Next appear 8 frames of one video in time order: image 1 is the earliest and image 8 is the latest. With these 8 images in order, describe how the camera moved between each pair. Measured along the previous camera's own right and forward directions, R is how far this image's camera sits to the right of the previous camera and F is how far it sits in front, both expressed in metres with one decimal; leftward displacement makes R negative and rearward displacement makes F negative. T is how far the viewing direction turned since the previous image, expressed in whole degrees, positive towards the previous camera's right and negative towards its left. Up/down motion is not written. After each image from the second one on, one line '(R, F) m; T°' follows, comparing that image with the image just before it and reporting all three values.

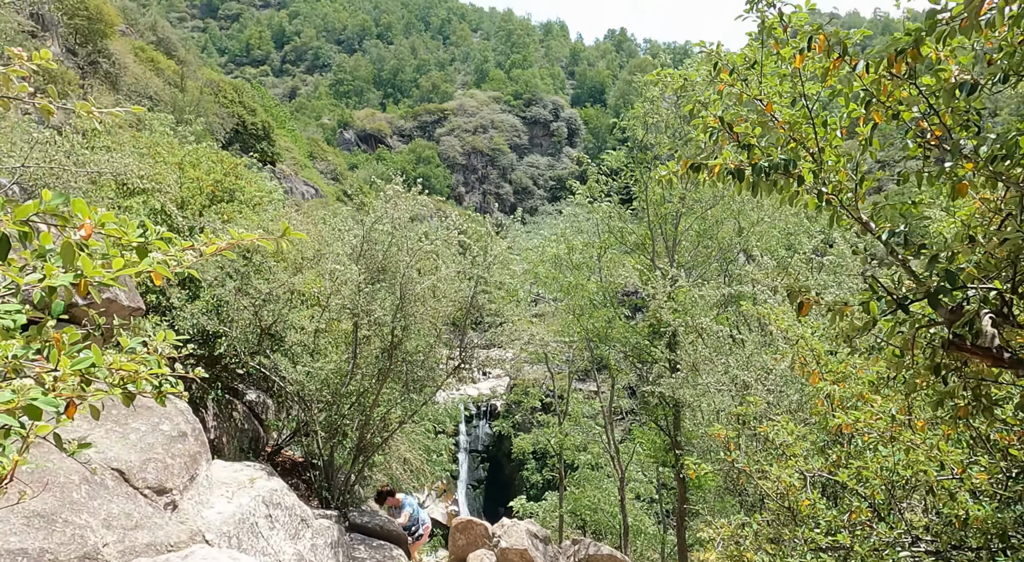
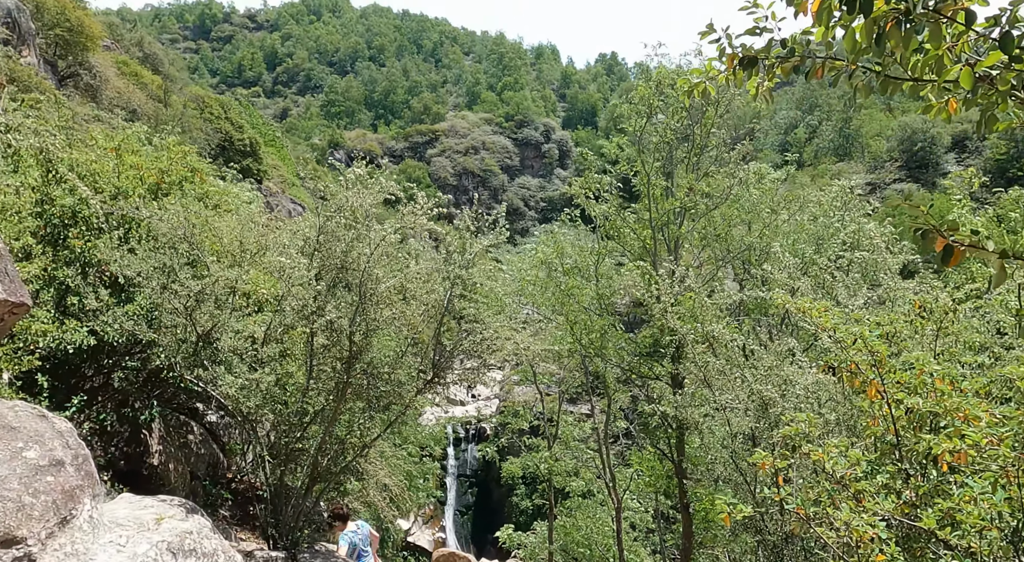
(+0.1, +1.5) m; +1°
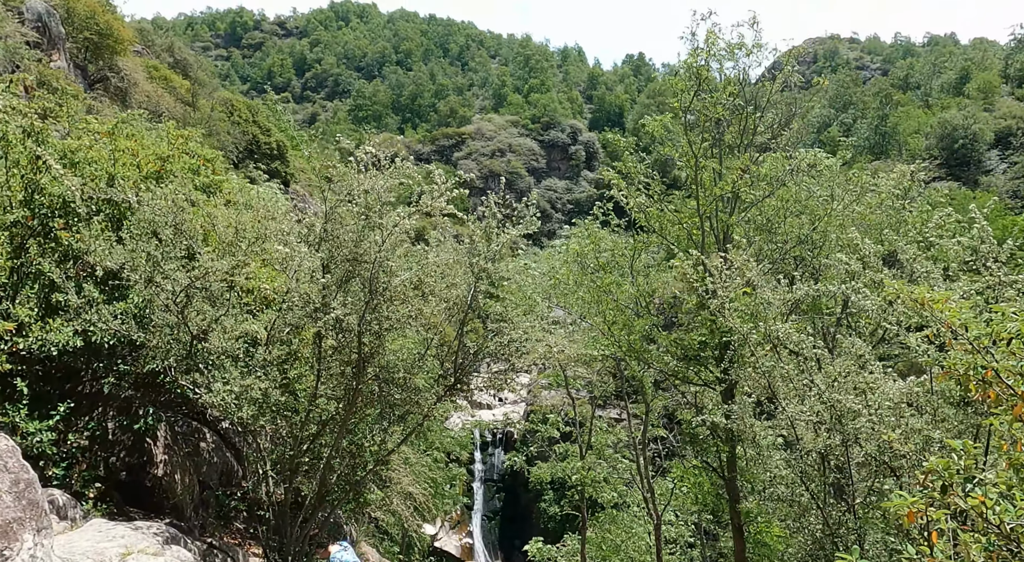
(-0.1, +1.1) m; -2°
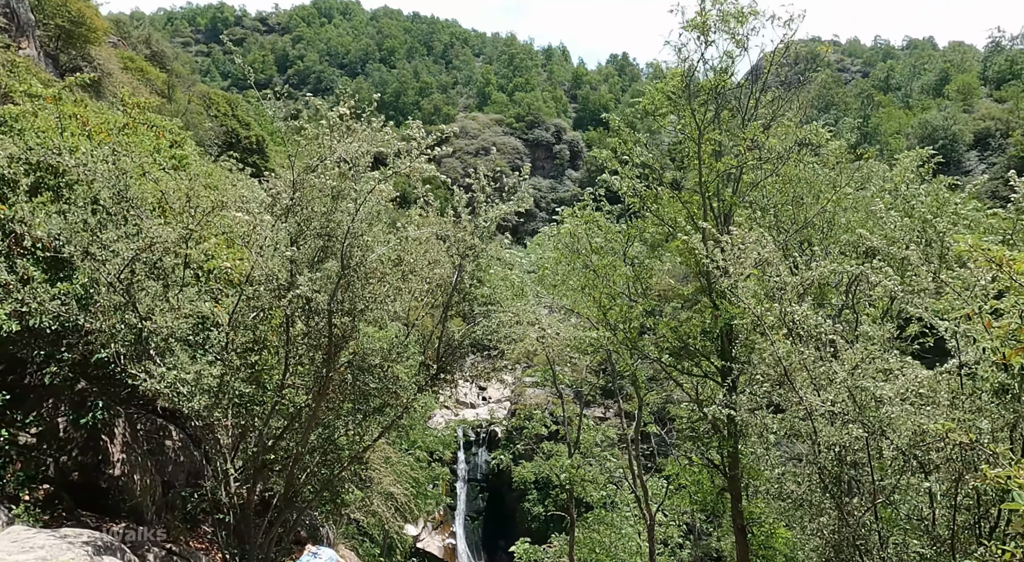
(-0.1, +0.8) m; +1°
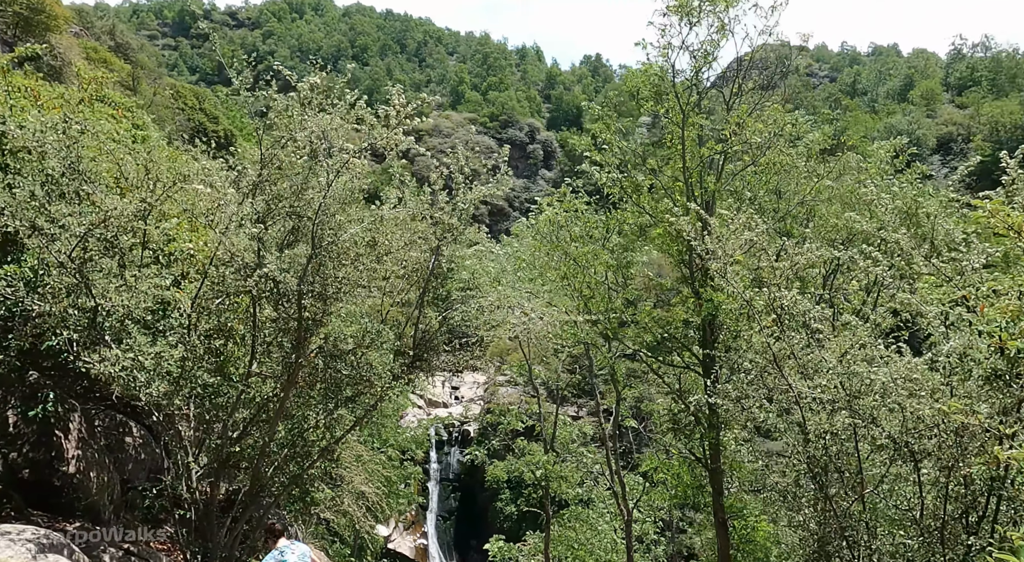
(-0.1, +0.3) m; +2°
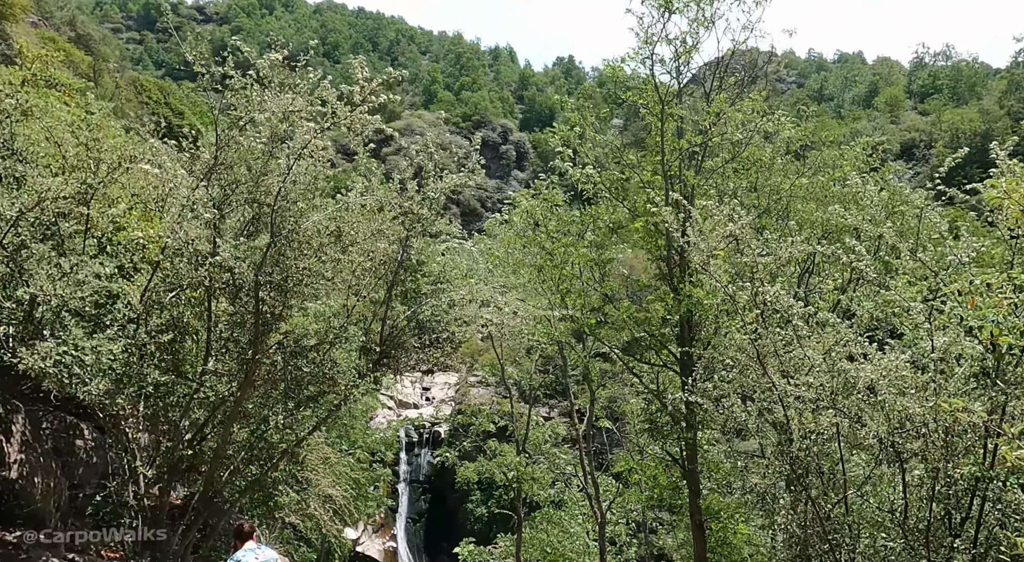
(0.0, +0.3) m; +2°
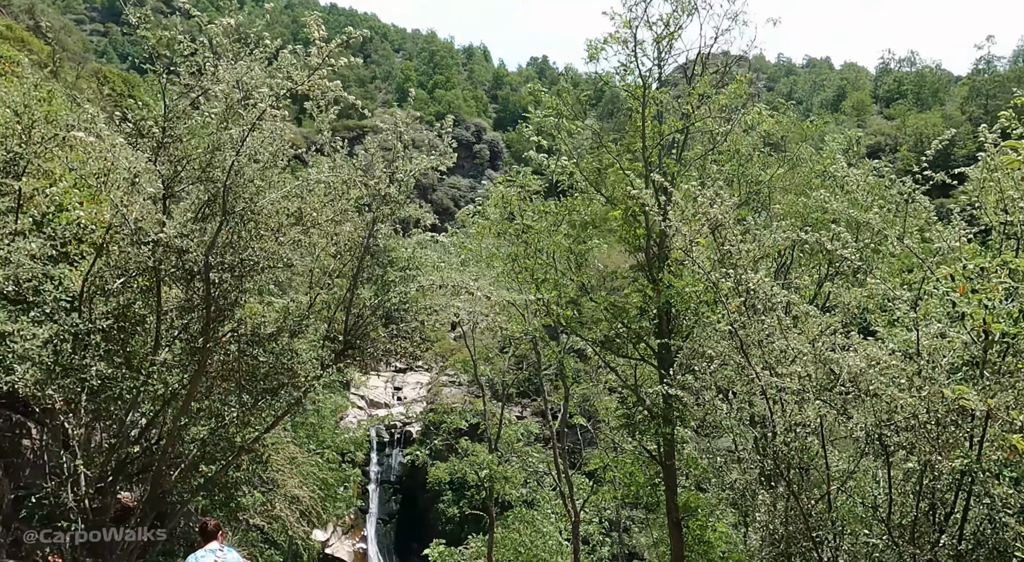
(0.0, +0.4) m; +2°
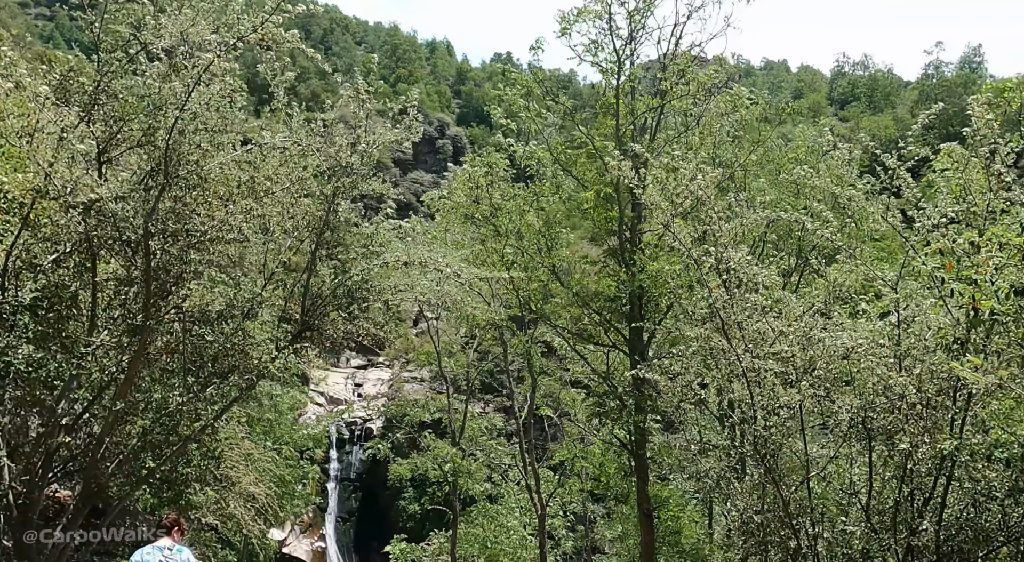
(-0.1, +0.4) m; +3°
